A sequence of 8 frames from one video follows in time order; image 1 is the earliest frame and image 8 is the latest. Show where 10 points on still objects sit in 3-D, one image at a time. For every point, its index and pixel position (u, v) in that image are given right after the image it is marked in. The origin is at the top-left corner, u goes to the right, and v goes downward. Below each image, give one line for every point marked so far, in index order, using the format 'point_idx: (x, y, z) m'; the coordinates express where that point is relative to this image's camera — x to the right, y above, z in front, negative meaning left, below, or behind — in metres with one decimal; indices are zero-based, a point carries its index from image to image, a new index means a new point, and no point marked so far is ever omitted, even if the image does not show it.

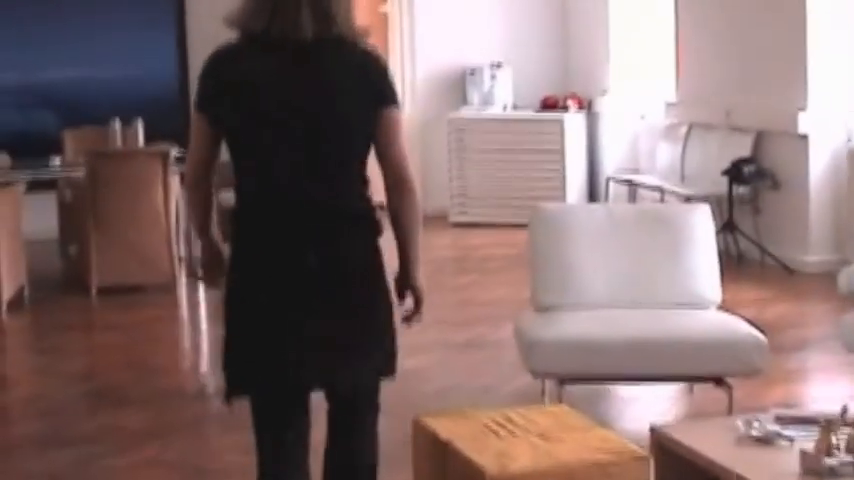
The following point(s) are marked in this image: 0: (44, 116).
0: (-2.1, +0.7, +9.7) m
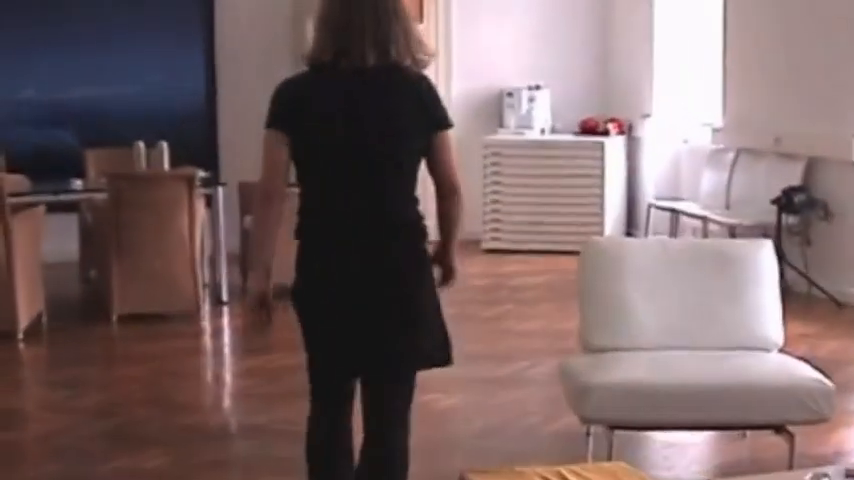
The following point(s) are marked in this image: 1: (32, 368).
0: (-1.9, +0.5, +9.4) m
1: (-1.4, -0.4, +6.2) m
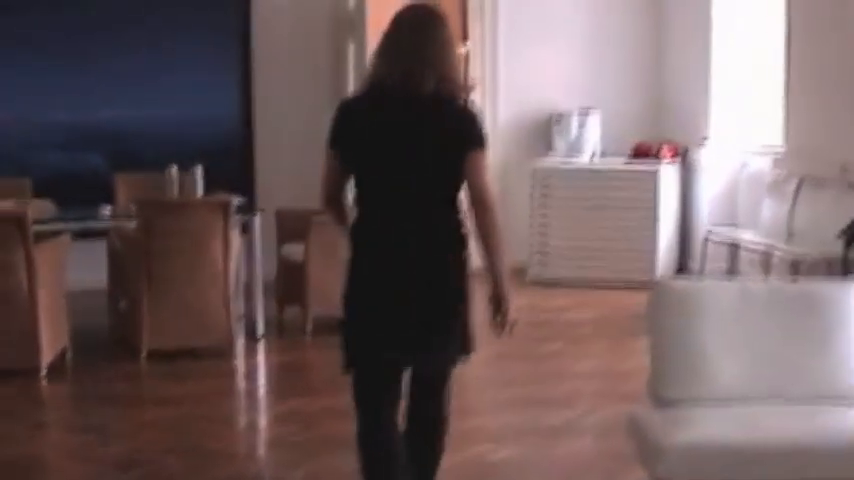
0: (-1.7, +0.4, +9.0) m
1: (-1.2, -0.5, +5.8) m
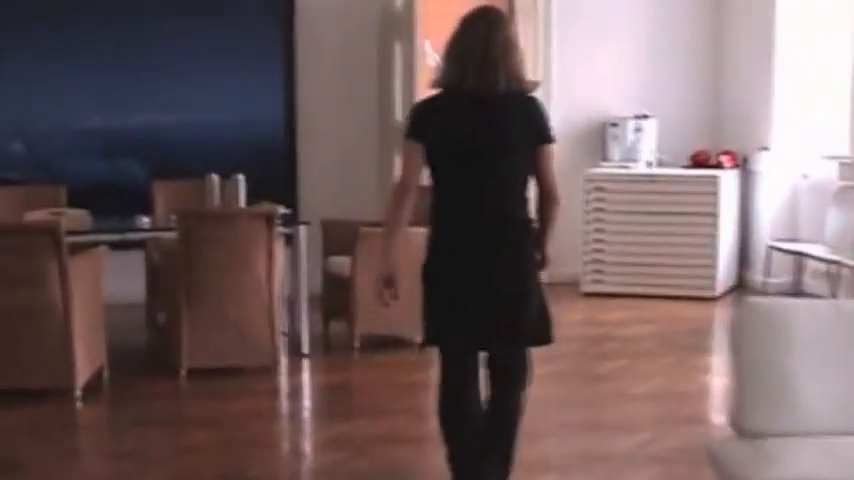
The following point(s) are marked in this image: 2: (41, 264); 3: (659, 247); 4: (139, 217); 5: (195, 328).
0: (-1.4, +0.4, +8.7) m
1: (-1.0, -0.6, +5.5) m
2: (-1.3, -0.1, +6.0) m
3: (+1.1, 0.0, +8.8) m
4: (-1.2, +0.1, +7.2) m
5: (-0.8, -0.3, +6.5) m
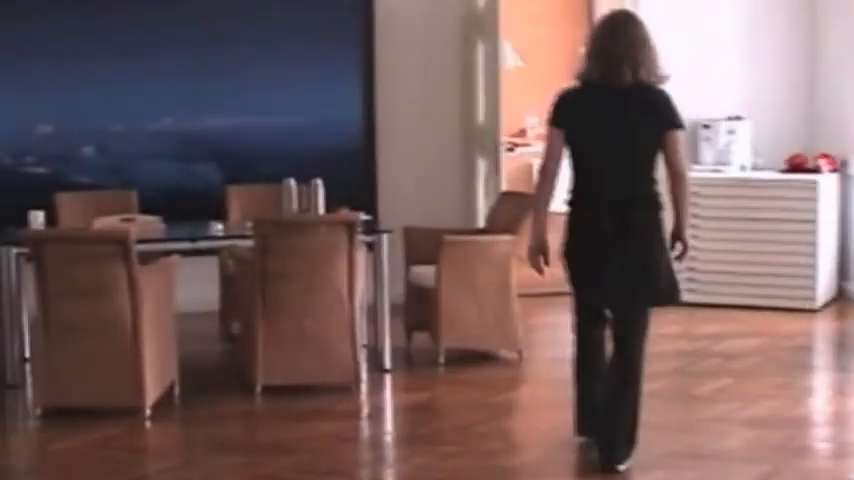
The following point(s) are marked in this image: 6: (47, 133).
0: (-1.0, +0.3, +8.3) m
1: (-0.8, -0.6, +5.1) m
2: (-1.0, -0.1, +5.7) m
3: (+1.5, -0.1, +8.4) m
4: (-0.8, +0.1, +6.9) m
5: (-0.5, -0.4, +6.2) m
6: (-1.7, +0.5, +8.1) m
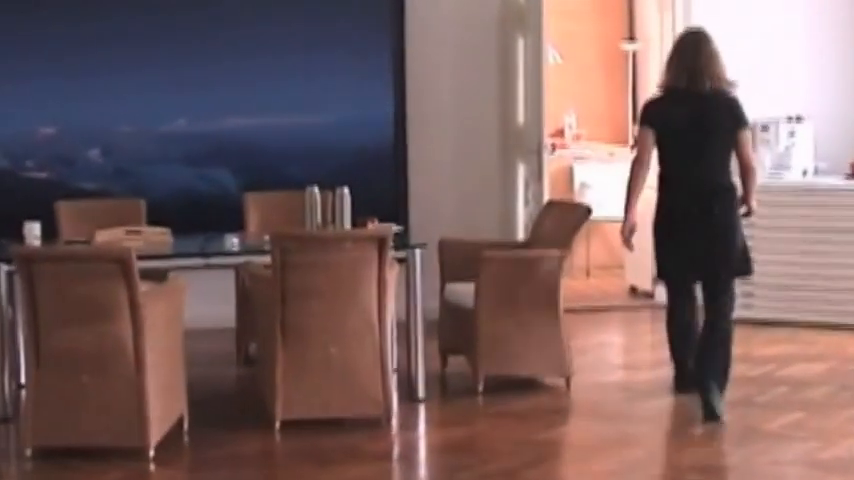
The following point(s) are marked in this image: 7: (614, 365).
0: (-0.9, +0.3, +7.7) m
1: (-0.7, -0.7, +4.5) m
2: (-0.9, -0.2, +5.0) m
3: (+1.7, -0.1, +7.7) m
4: (-0.7, 0.0, +6.2) m
5: (-0.4, -0.4, +5.5) m
6: (-1.6, +0.4, +7.5) m
7: (+0.7, -0.5, +6.6) m
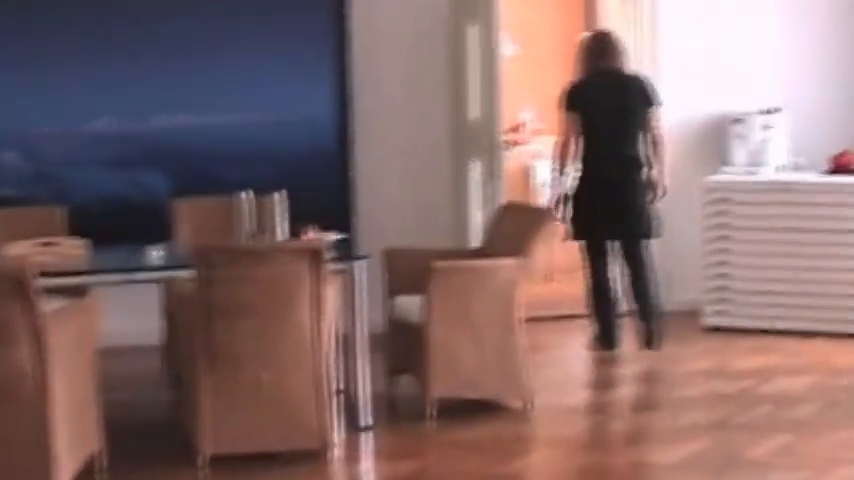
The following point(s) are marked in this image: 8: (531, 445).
0: (-1.1, +0.2, +7.1) m
1: (-0.8, -0.7, +3.9) m
2: (-1.0, -0.2, +4.4) m
3: (+1.5, -0.1, +7.1) m
4: (-0.9, 0.0, +5.6) m
5: (-0.6, -0.4, +4.9) m
6: (-1.8, +0.4, +6.9) m
7: (+0.5, -0.5, +6.1) m
8: (+0.3, -0.6, +5.1) m
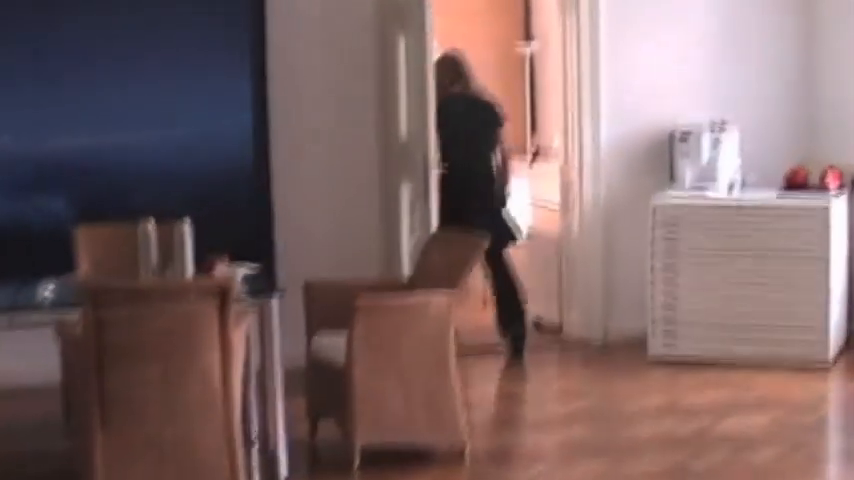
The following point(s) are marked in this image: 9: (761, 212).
0: (-1.4, +0.1, +6.5) m
1: (-0.9, -0.8, +3.3) m
2: (-1.2, -0.3, +3.9) m
3: (+1.2, -0.2, +6.7) m
4: (-1.1, -0.1, +5.1) m
5: (-0.8, -0.5, +4.4) m
6: (-2.1, +0.3, +6.3) m
7: (+0.3, -0.6, +5.6) m
8: (+0.1, -0.7, +4.6) m
9: (+1.2, +0.1, +6.6) m
